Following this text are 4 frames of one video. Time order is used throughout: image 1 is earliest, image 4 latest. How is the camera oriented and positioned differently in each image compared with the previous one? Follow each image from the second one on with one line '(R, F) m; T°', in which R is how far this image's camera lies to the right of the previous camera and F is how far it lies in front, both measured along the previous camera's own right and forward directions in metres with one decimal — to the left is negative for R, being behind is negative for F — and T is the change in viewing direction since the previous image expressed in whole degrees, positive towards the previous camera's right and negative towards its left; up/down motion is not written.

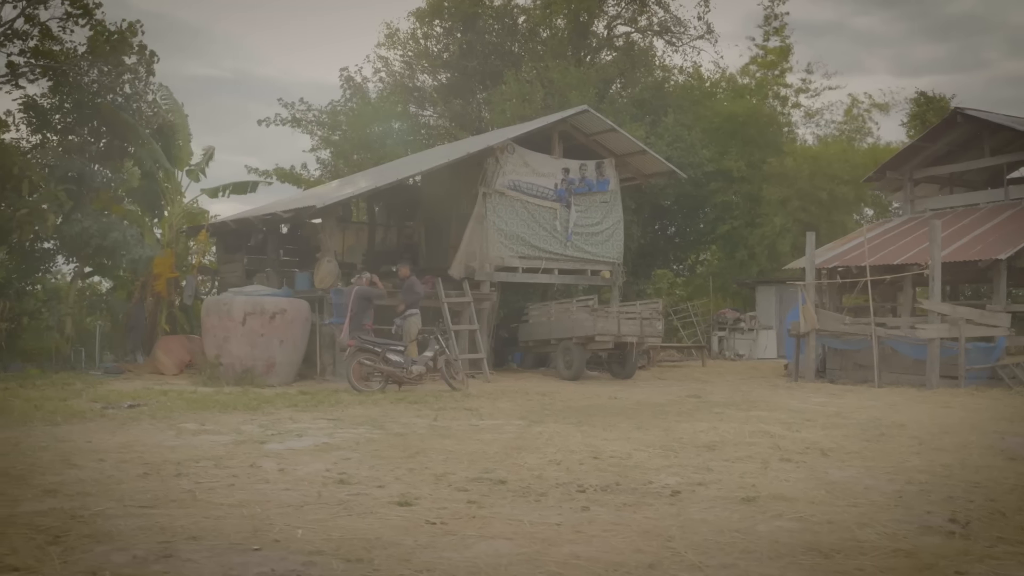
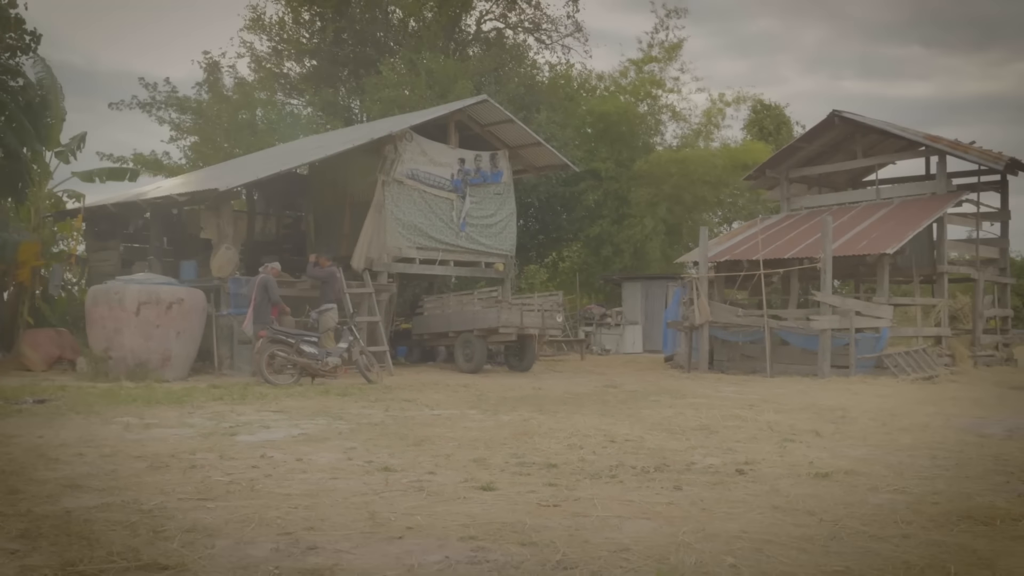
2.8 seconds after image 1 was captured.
(-1.0, +0.3) m; +9°
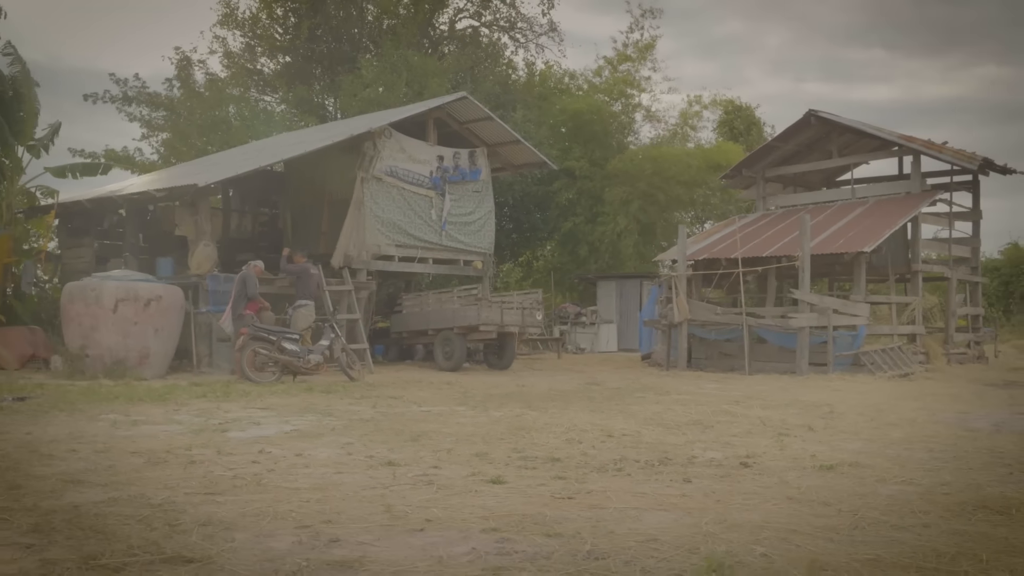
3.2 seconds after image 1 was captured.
(-0.1, 0.0) m; +2°
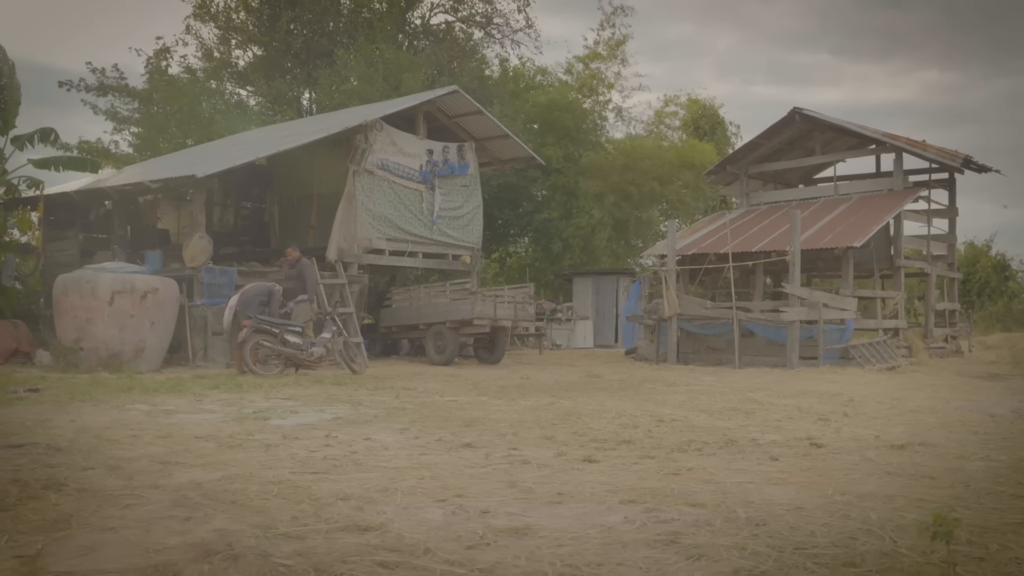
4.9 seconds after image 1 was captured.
(-0.5, 0.0) m; +1°
